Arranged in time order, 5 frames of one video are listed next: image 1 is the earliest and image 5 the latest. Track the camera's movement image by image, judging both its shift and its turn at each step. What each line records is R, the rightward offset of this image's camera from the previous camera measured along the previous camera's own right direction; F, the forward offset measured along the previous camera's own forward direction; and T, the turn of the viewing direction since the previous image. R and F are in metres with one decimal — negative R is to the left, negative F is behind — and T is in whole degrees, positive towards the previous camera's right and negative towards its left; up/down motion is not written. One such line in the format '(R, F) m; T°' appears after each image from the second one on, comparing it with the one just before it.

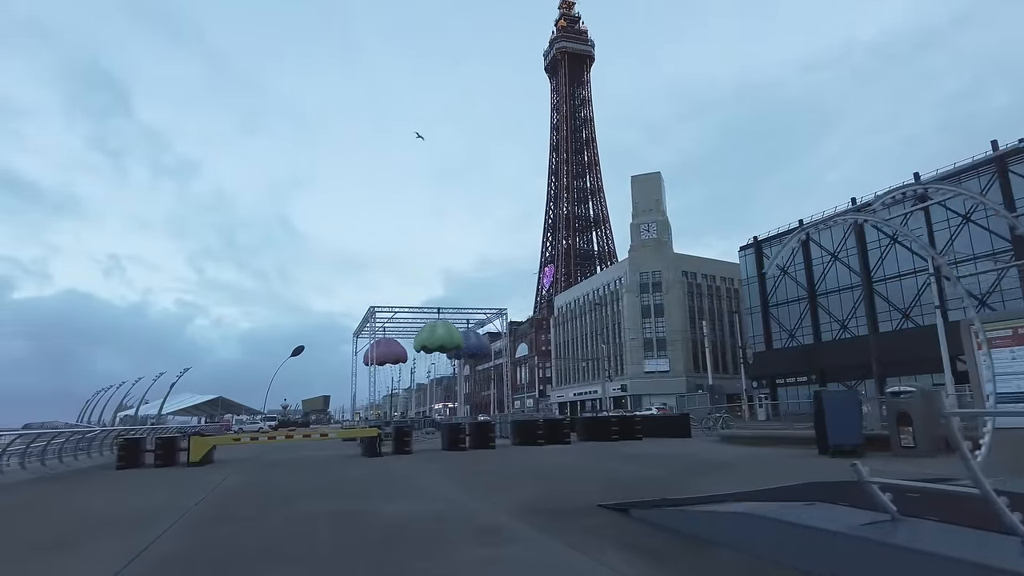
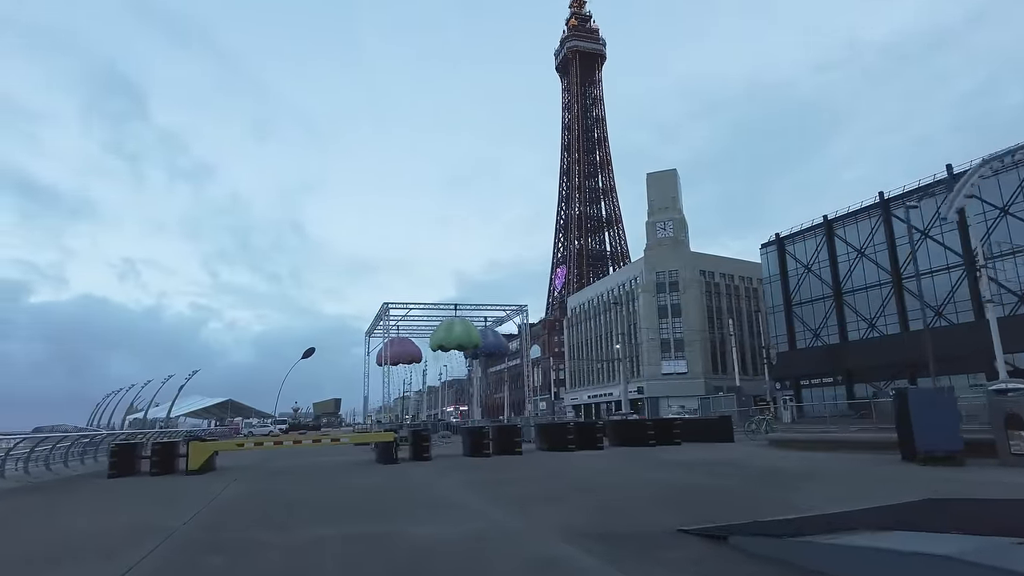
(-0.4, +1.3) m; -1°
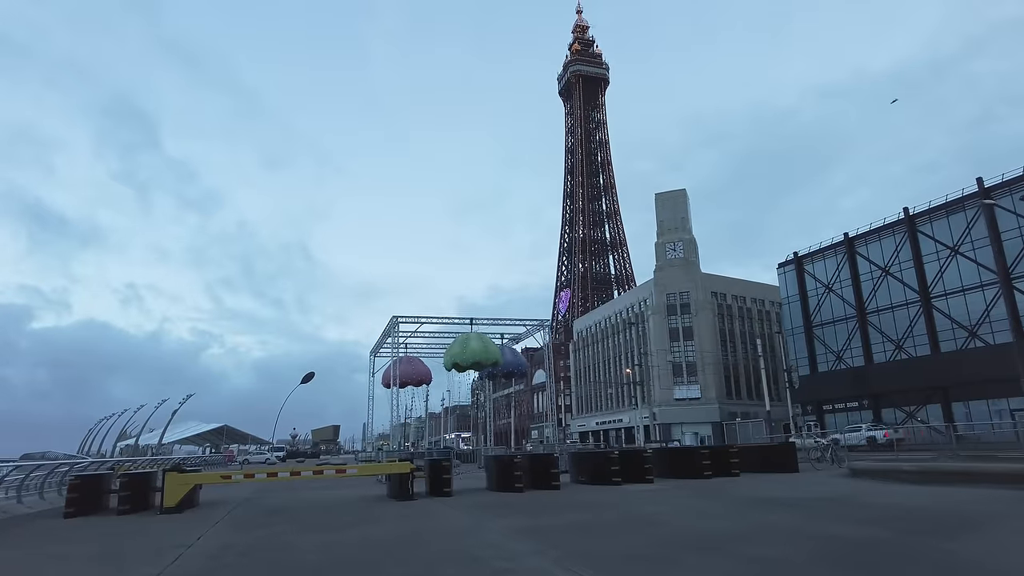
(-0.7, +2.0) m; 0°
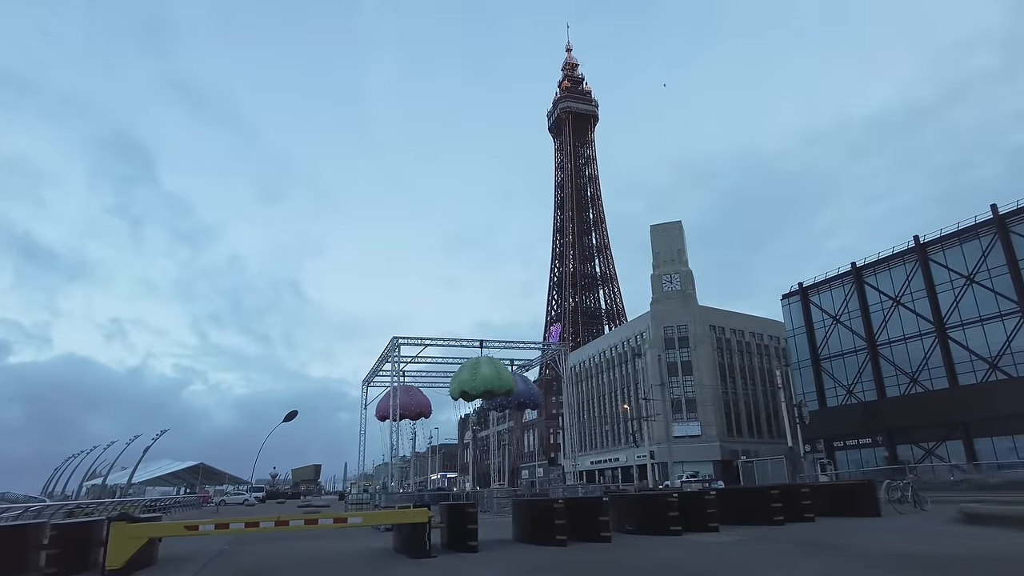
(-0.8, +2.2) m; +1°
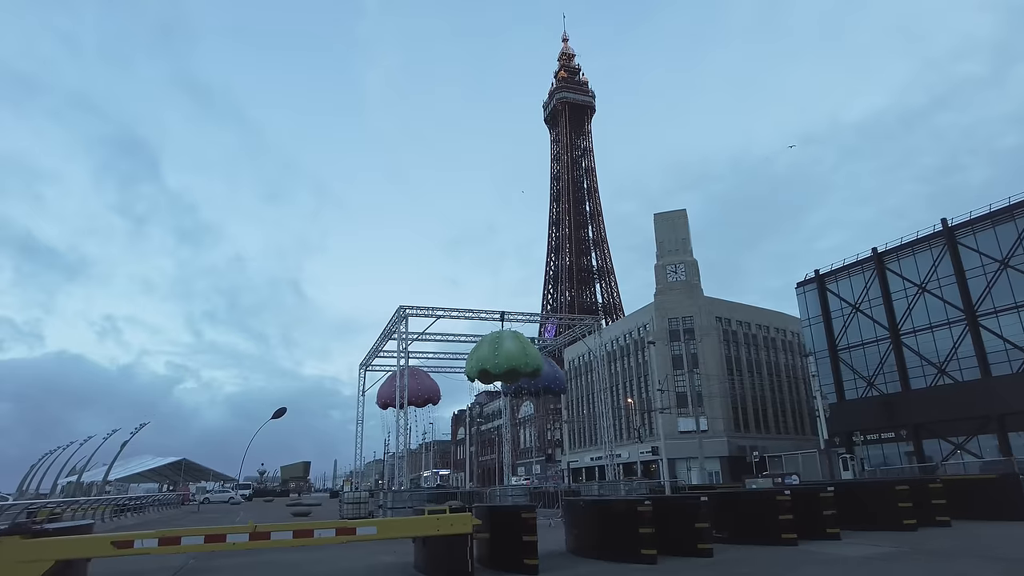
(-0.9, +2.7) m; +1°
